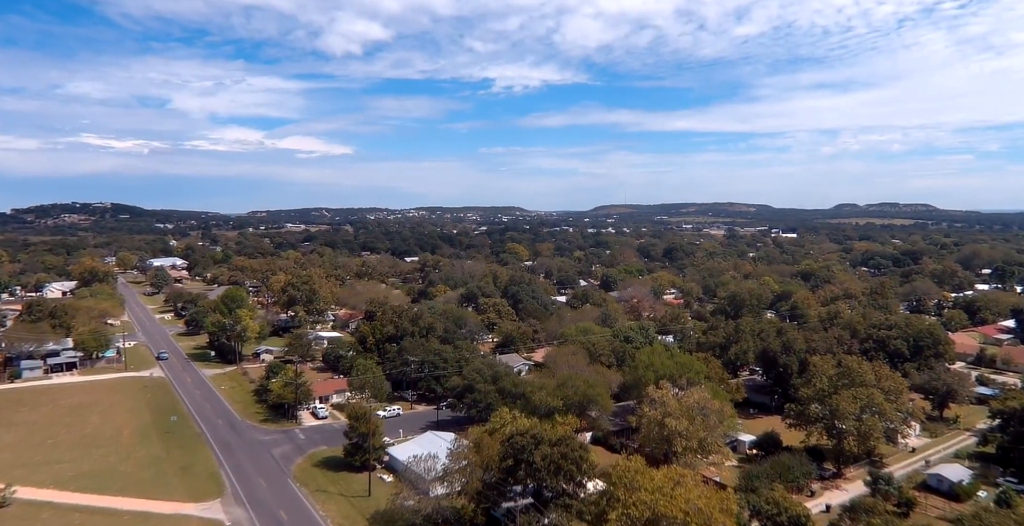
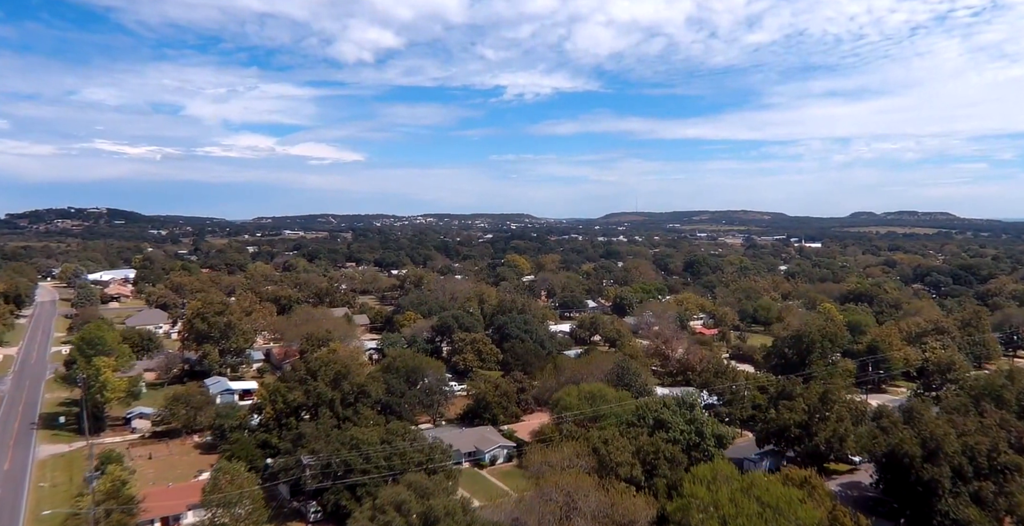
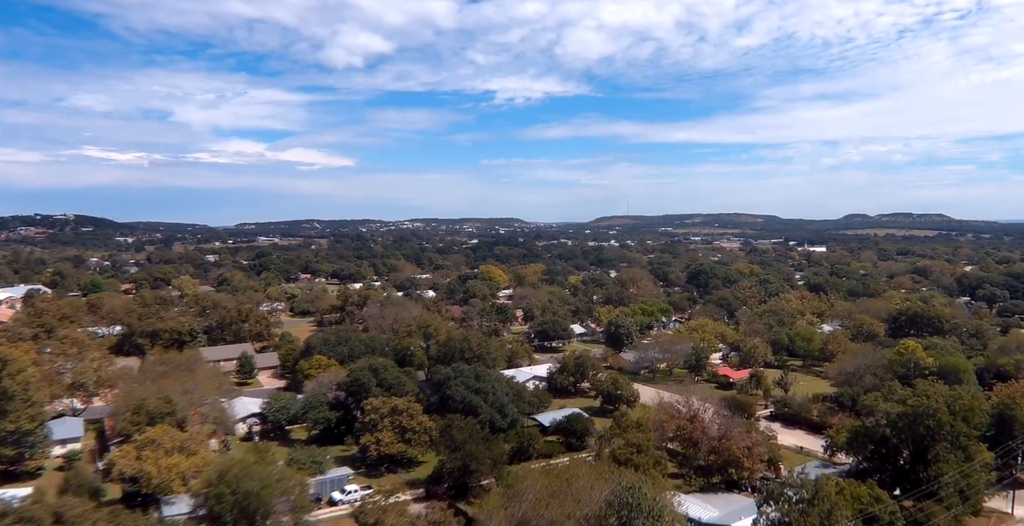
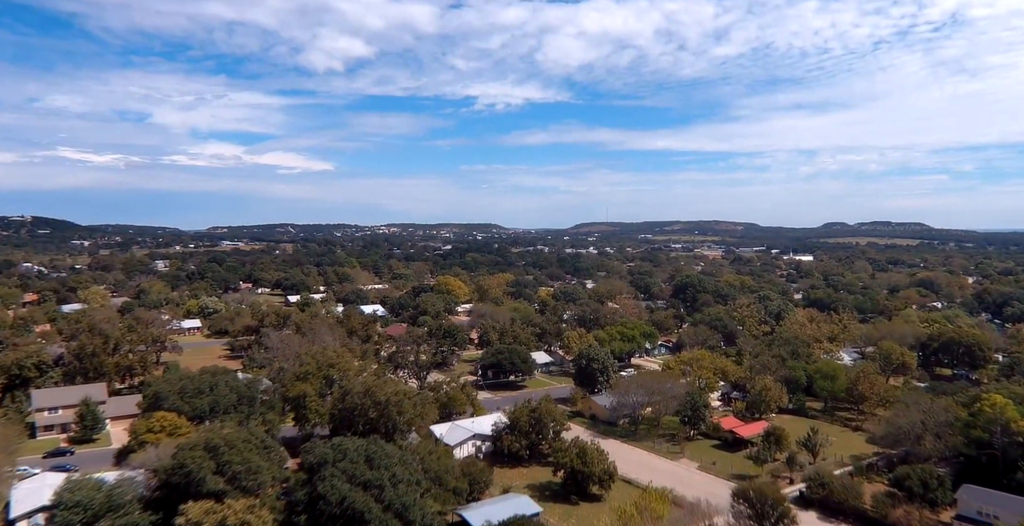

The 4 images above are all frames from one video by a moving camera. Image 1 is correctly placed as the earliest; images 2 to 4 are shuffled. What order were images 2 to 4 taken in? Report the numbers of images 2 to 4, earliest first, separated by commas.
2, 3, 4
